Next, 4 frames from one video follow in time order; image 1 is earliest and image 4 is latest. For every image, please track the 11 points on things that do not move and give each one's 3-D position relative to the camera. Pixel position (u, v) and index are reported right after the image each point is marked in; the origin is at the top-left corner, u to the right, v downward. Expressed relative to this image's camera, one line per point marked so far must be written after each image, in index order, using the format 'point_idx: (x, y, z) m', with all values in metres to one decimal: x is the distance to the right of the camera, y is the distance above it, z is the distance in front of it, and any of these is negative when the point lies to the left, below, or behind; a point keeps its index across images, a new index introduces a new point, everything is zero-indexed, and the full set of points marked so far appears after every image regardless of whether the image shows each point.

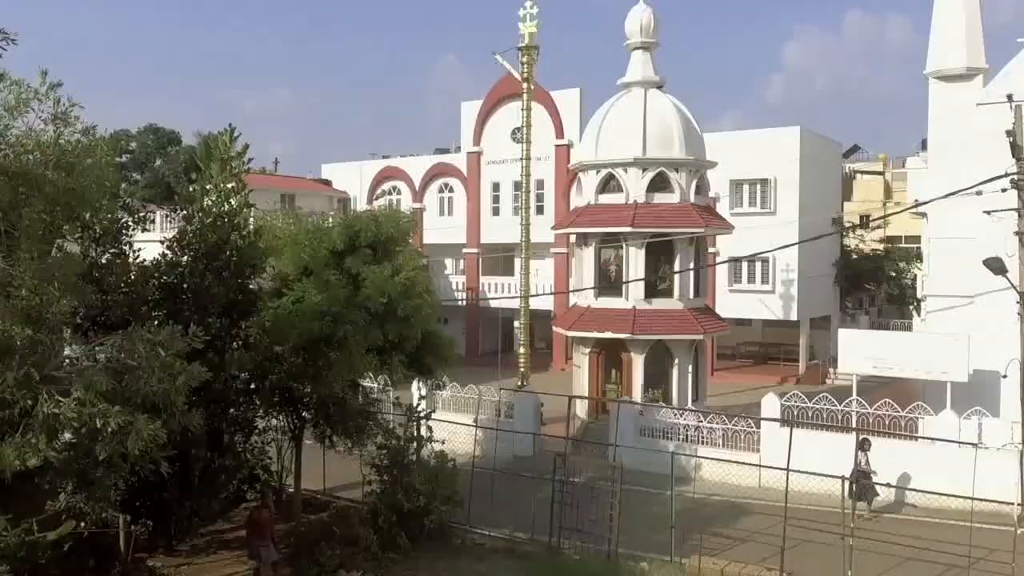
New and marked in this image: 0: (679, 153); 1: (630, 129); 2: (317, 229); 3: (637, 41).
0: (+3.1, +2.5, +16.4) m
1: (+2.2, +3.0, +16.6) m
2: (-2.5, +0.7, +11.2) m
3: (+2.5, +4.8, +17.2) m
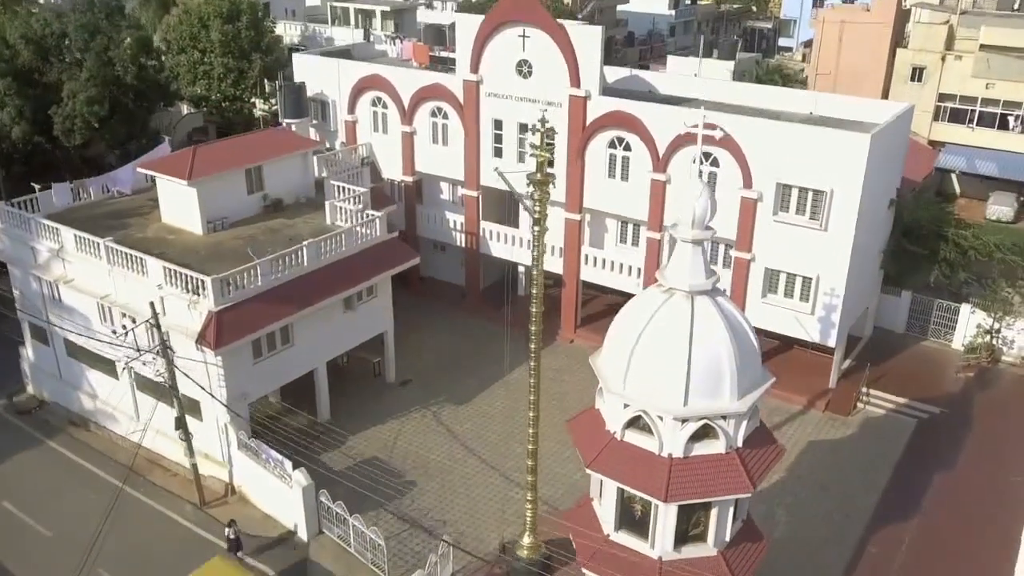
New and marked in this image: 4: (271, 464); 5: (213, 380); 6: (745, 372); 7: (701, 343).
0: (+3.2, -1.6, +13.2) m
1: (+2.3, -1.1, +13.2) m
2: (-2.4, -5.1, +8.9) m
3: (+2.6, +0.8, +13.1) m
4: (-5.3, -3.9, +19.7) m
5: (-6.7, -2.0, +19.9) m
6: (+3.5, -1.3, +13.4) m
7: (+2.8, -0.8, +13.1) m
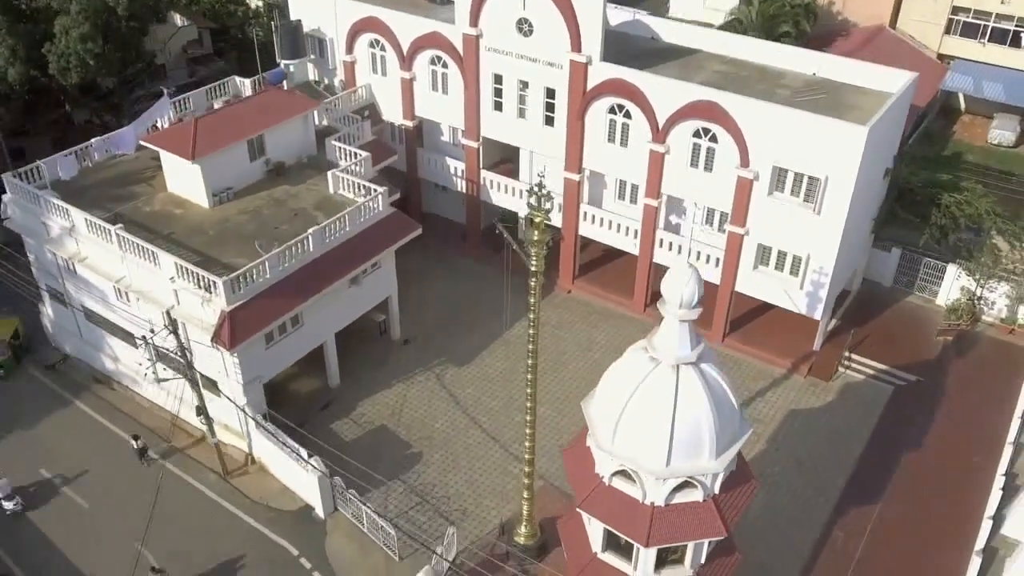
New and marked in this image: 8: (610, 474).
0: (+3.2, -2.8, +14.4) m
1: (+2.3, -2.2, +14.3) m
2: (-2.4, -7.0, +10.8) m
3: (+2.5, -0.4, +13.8) m
4: (-5.4, -3.8, +21.2) m
5: (-6.7, -1.9, +21.1) m
6: (+3.5, -2.4, +14.5) m
7: (+2.7, -1.9, +14.2) m
8: (+1.7, -3.1, +15.1) m
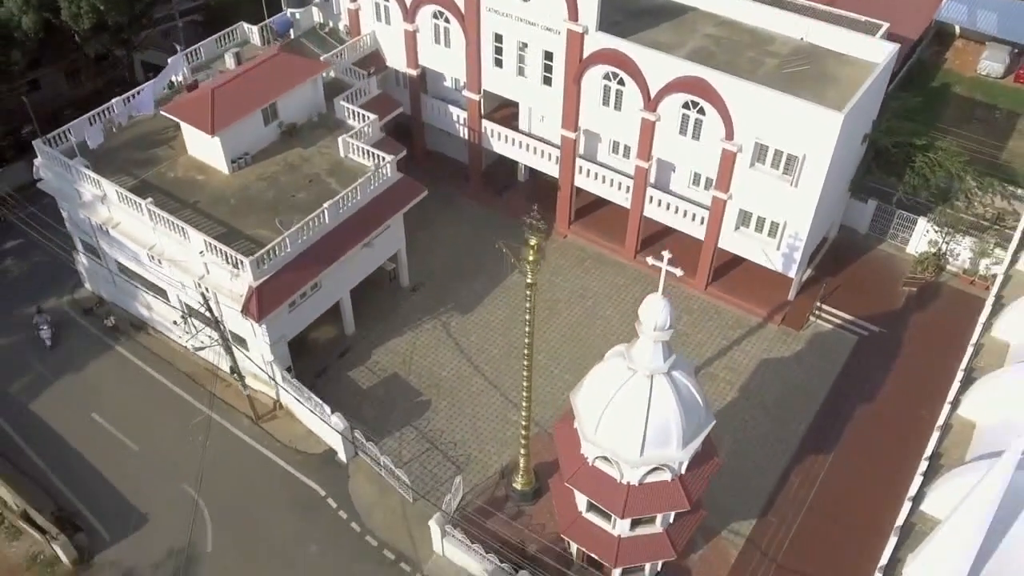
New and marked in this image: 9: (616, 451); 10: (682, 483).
0: (+3.1, -3.1, +17.0) m
1: (+2.2, -2.6, +16.8) m
2: (-2.5, -7.8, +14.2) m
3: (+2.5, -0.8, +16.1) m
4: (-5.4, -3.0, +23.9) m
5: (-6.7, -1.2, +23.5) m
6: (+3.4, -2.7, +17.0) m
7: (+2.7, -2.3, +16.7) m
8: (+1.6, -3.4, +17.7) m
9: (+2.0, -3.1, +17.1) m
10: (+3.4, -3.9, +17.7) m
